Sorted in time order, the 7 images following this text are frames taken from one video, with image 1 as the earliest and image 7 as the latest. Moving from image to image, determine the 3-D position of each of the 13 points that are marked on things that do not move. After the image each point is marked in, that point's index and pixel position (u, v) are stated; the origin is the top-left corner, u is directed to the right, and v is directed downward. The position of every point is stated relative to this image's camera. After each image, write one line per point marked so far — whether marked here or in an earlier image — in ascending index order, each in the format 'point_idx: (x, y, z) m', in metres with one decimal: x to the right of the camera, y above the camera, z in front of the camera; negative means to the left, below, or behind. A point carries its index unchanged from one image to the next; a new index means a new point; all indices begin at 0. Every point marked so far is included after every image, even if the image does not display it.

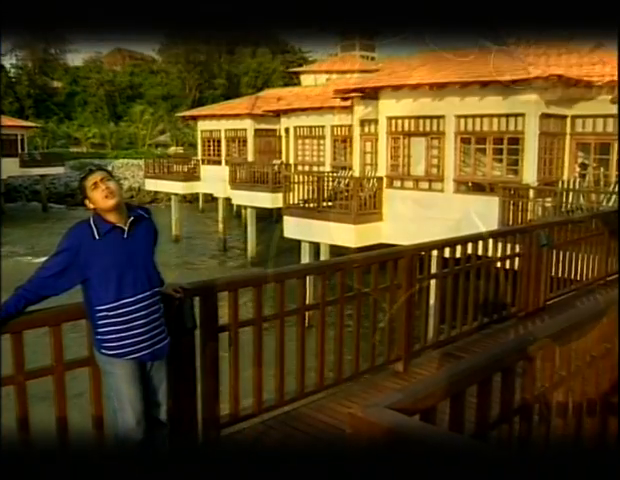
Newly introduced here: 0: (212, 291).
0: (-0.6, -0.3, +4.4) m
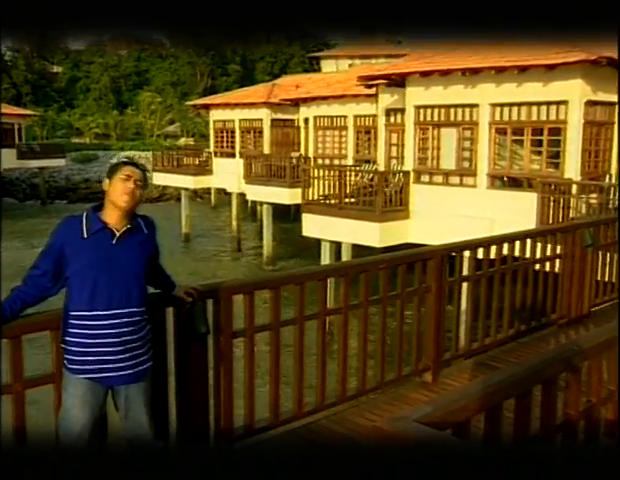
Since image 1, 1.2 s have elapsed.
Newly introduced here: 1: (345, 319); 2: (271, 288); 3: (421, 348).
0: (-0.4, -0.3, +4.1) m
1: (+0.2, -0.5, +4.4) m
2: (-0.2, -0.3, +4.2) m
3: (+0.8, -0.7, +5.1) m
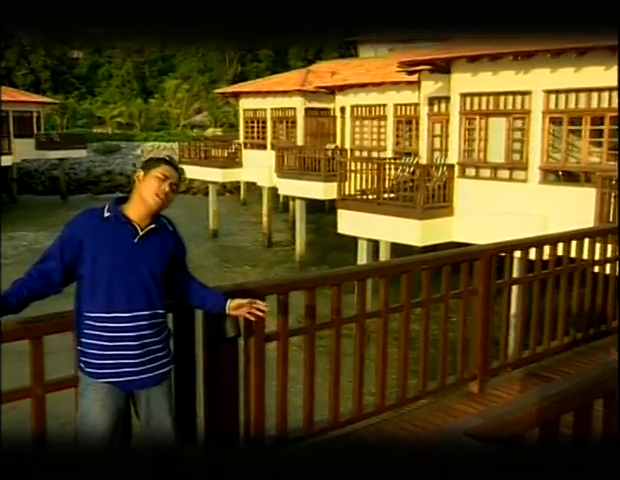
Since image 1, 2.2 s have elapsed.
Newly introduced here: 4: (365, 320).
0: (-0.3, -0.3, +3.8) m
1: (+0.4, -0.5, +4.1) m
2: (0.0, -0.3, +3.9) m
3: (+1.0, -0.7, +4.8) m
4: (+0.3, -0.4, +4.1) m
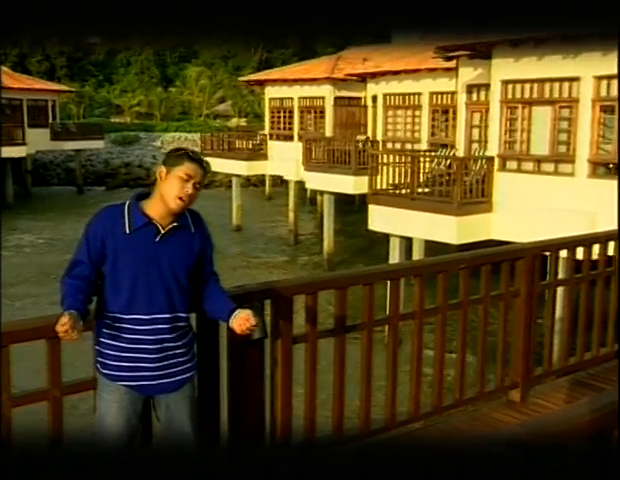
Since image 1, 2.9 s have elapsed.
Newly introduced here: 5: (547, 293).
0: (-0.1, -0.3, +3.6) m
1: (+0.6, -0.4, +3.9) m
2: (+0.1, -0.2, +3.7) m
3: (+1.2, -0.7, +4.5) m
4: (+0.4, -0.4, +3.8) m
5: (+1.4, -0.3, +4.6) m
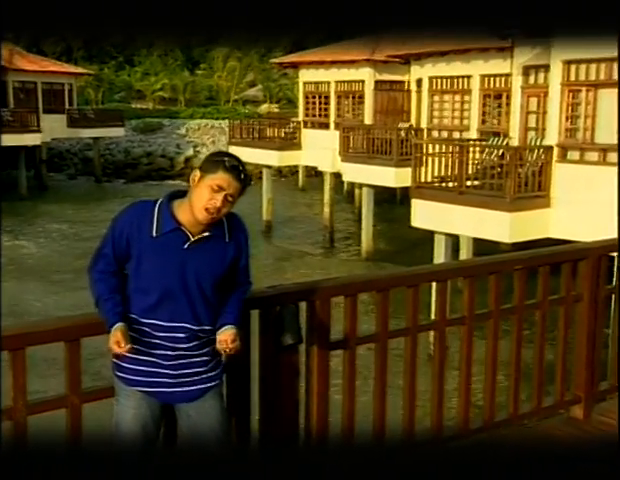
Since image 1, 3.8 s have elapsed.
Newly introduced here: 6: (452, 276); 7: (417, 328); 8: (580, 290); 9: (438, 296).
0: (0.0, -0.2, +3.2) m
1: (+0.7, -0.4, +3.5) m
2: (+0.3, -0.2, +3.4) m
3: (+1.3, -0.7, +4.2) m
4: (+0.6, -0.4, +3.5) m
5: (+1.6, -0.3, +4.2) m
6: (+0.6, -0.2, +3.4) m
7: (+0.5, -0.4, +3.4) m
8: (+1.3, -0.3, +4.0) m
9: (+0.6, -0.3, +3.5) m
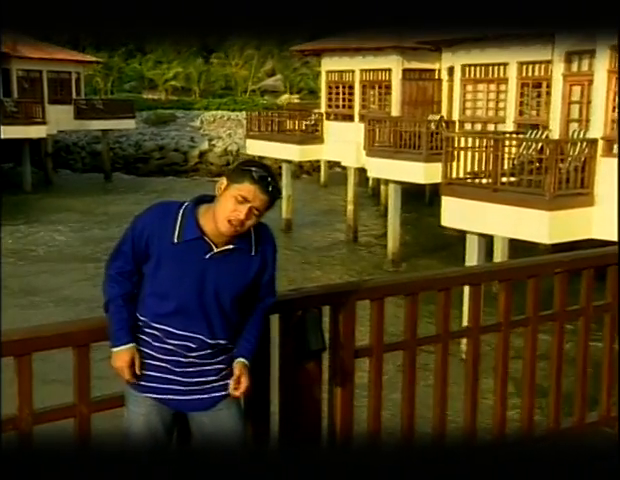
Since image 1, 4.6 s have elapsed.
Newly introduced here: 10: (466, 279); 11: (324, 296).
0: (+0.1, -0.2, +3.0) m
1: (+0.8, -0.4, +3.2) m
2: (+0.4, -0.2, +3.1) m
3: (+1.5, -0.7, +3.9) m
4: (+0.7, -0.4, +3.2) m
5: (+1.7, -0.3, +3.9) m
6: (+0.7, -0.2, +3.2) m
7: (+0.6, -0.4, +3.2) m
8: (+1.5, -0.3, +3.7) m
9: (+0.7, -0.3, +3.3) m
10: (+0.7, -0.2, +3.2) m
11: (0.0, -0.2, +2.9) m
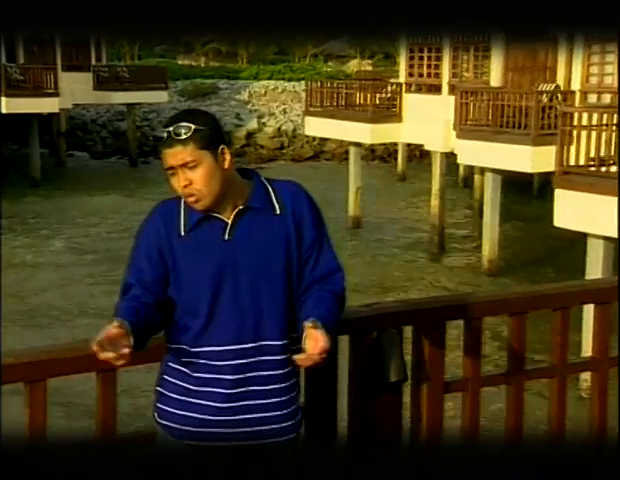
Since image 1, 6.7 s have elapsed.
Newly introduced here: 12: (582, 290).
0: (+0.4, -0.2, +2.2) m
1: (+1.1, -0.5, +2.5) m
2: (+0.6, -0.2, +2.3) m
3: (+1.7, -0.8, +3.0) m
4: (+1.0, -0.4, +2.4) m
5: (+2.0, -0.4, +3.1) m
6: (+1.0, -0.2, +2.4) m
7: (+0.8, -0.4, +2.4) m
8: (+1.7, -0.3, +2.8) m
9: (+0.9, -0.3, +2.5) m
10: (+0.9, -0.2, +2.4) m
11: (+0.3, -0.2, +2.2) m
12: (+0.9, -0.2, +2.4) m
